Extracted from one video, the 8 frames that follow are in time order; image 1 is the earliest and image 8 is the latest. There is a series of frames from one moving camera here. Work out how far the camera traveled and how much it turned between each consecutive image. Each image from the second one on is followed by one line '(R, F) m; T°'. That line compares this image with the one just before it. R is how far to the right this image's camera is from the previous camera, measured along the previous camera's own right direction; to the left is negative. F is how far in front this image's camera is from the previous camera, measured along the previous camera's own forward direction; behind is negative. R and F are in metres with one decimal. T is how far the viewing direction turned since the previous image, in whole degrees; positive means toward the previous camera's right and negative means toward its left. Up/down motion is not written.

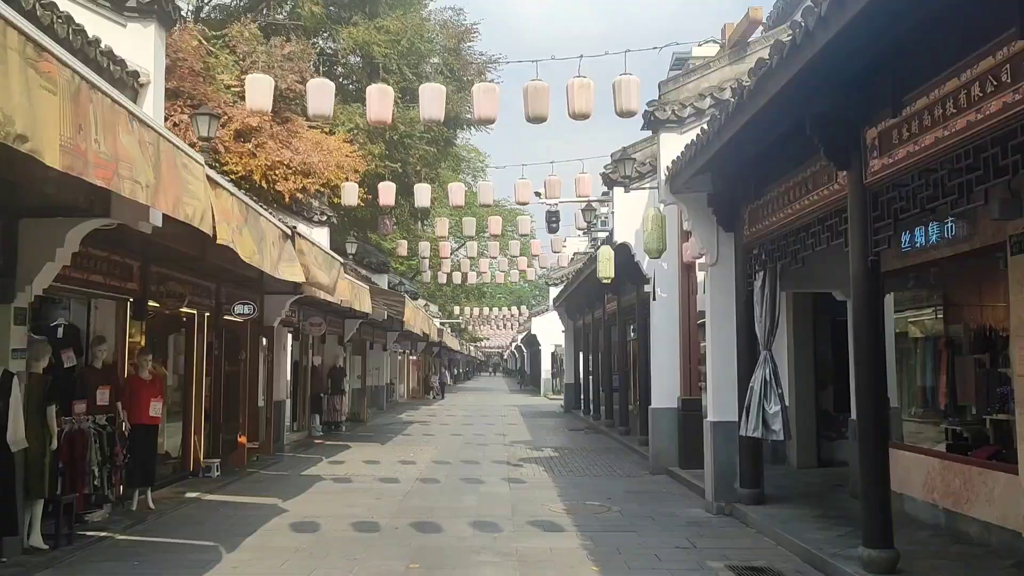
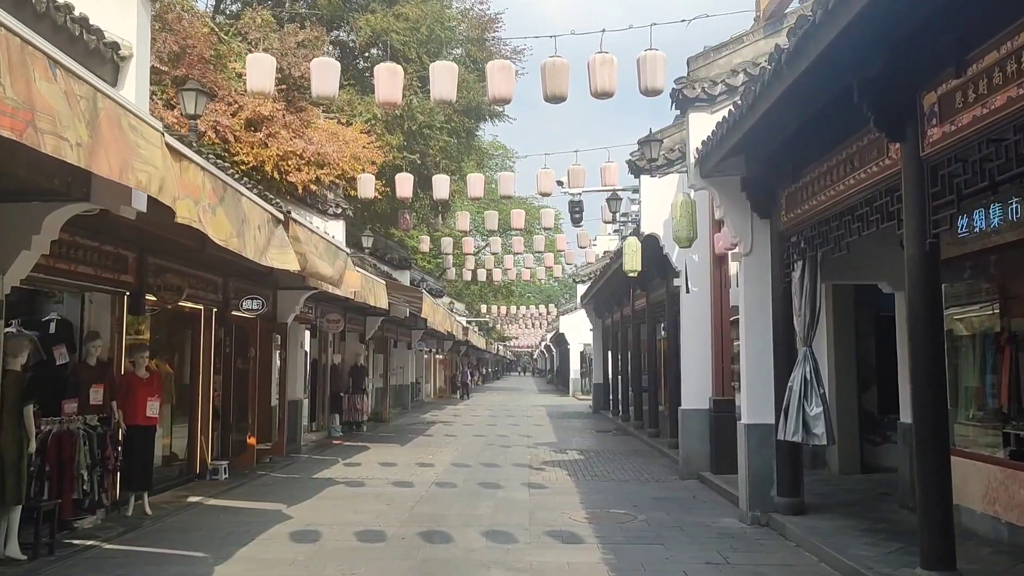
(+0.1, +0.6) m; -2°
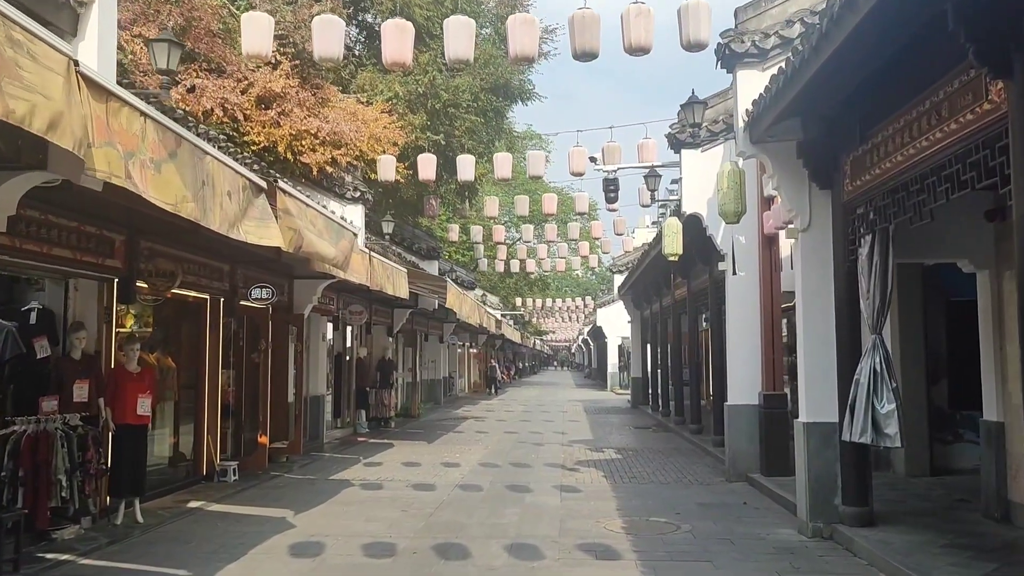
(+0.1, +0.9) m; -2°
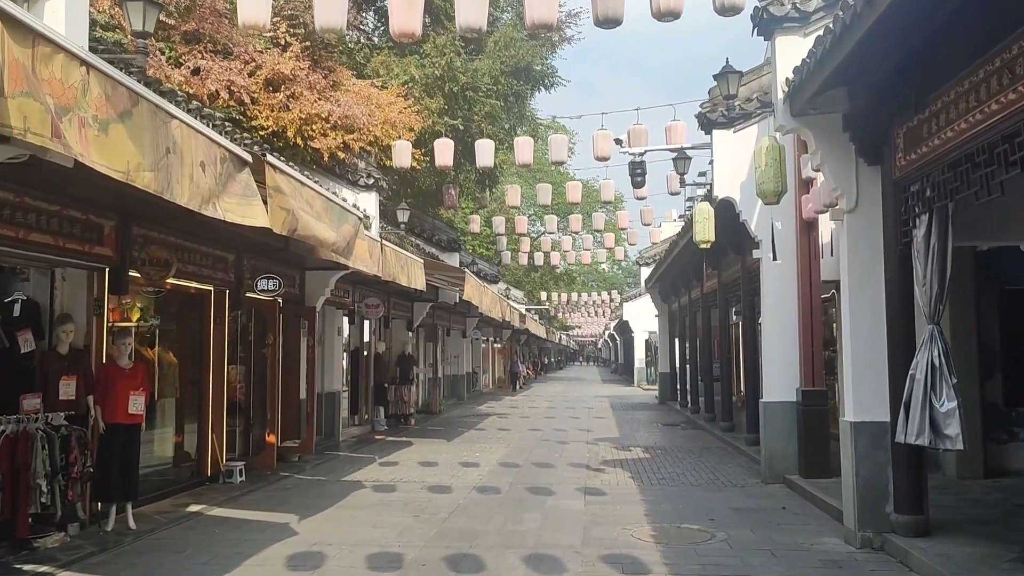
(+0.1, +0.6) m; -2°
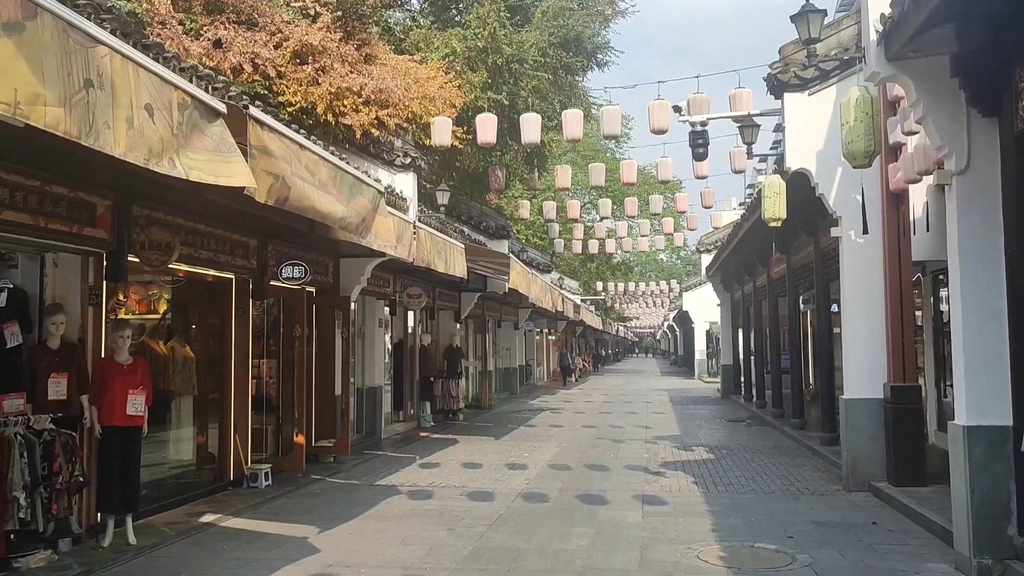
(+0.1, +1.0) m; -4°
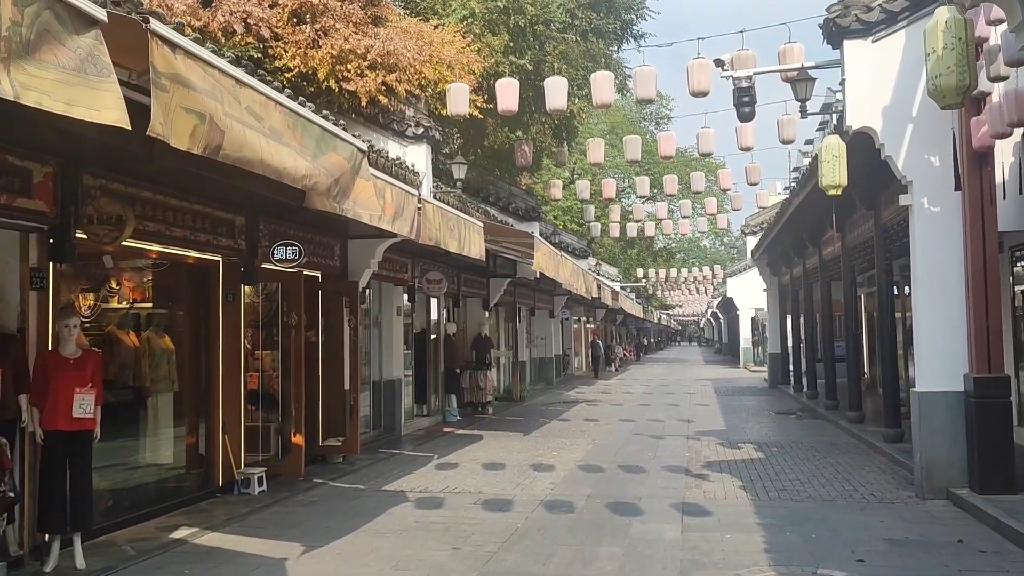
(+0.2, +1.1) m; -3°
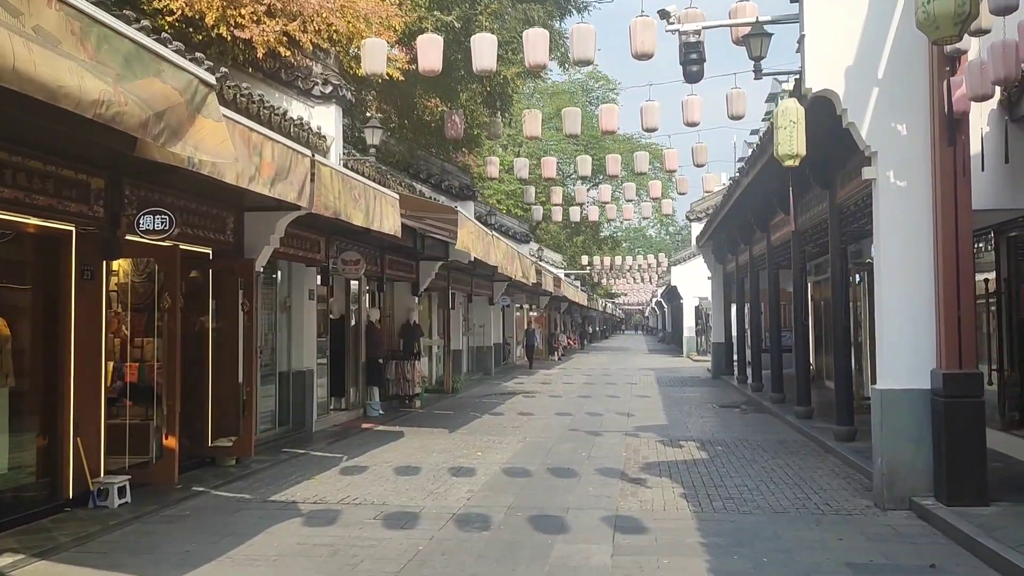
(+0.3, +1.1) m; +3°
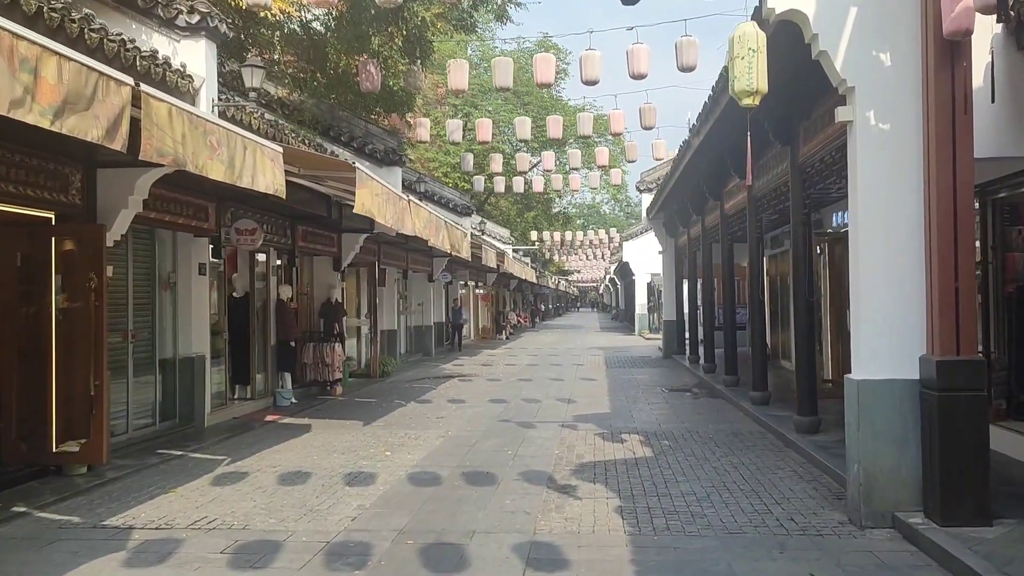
(+0.4, +1.4) m; +3°
